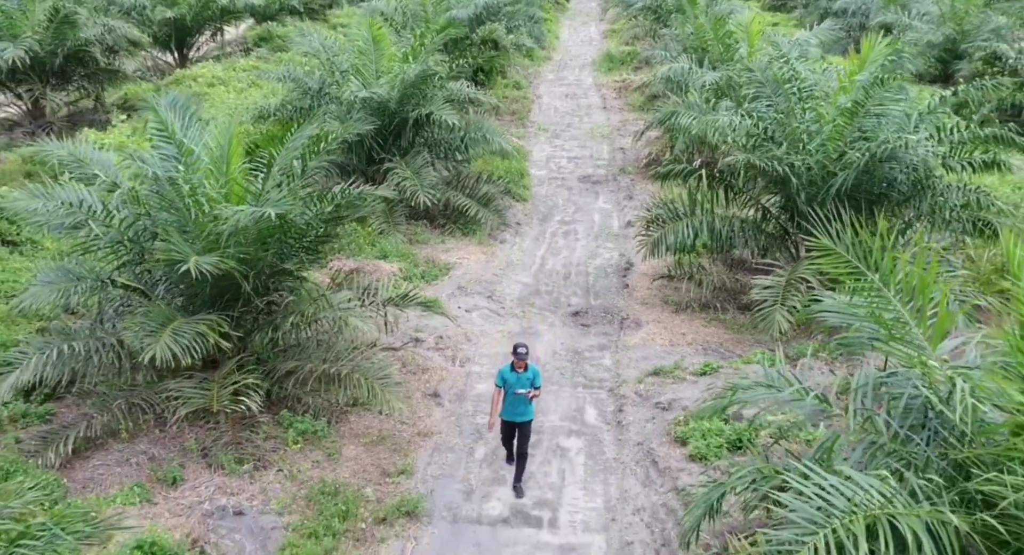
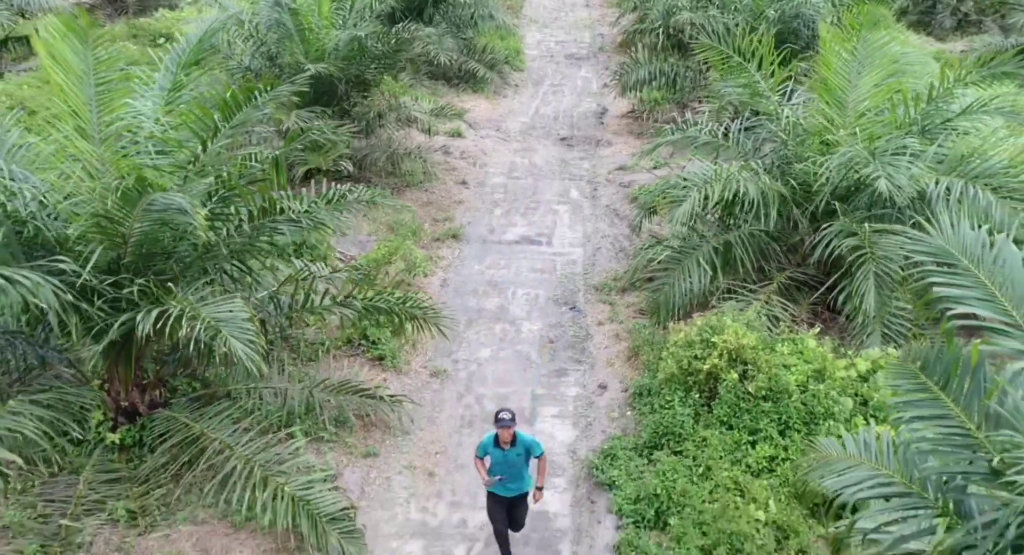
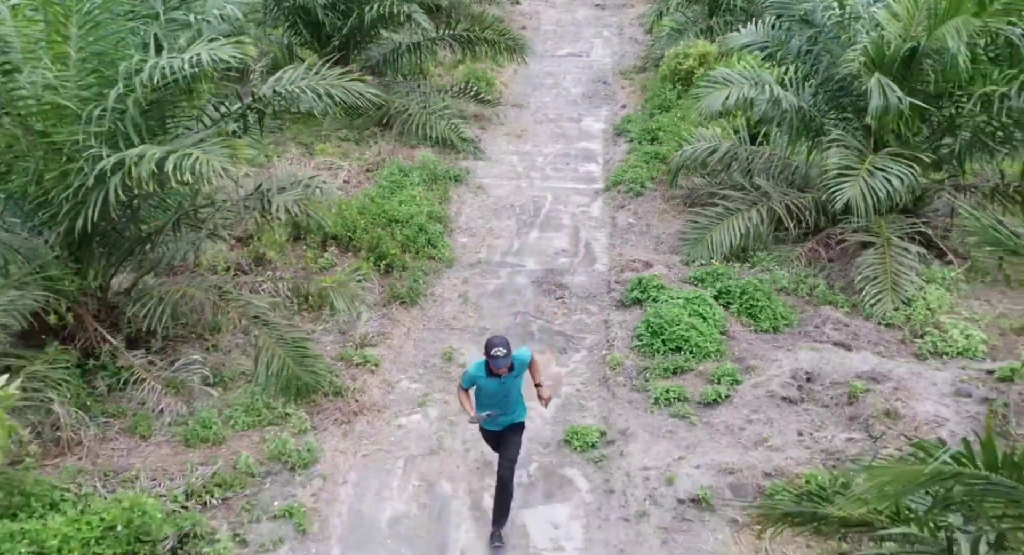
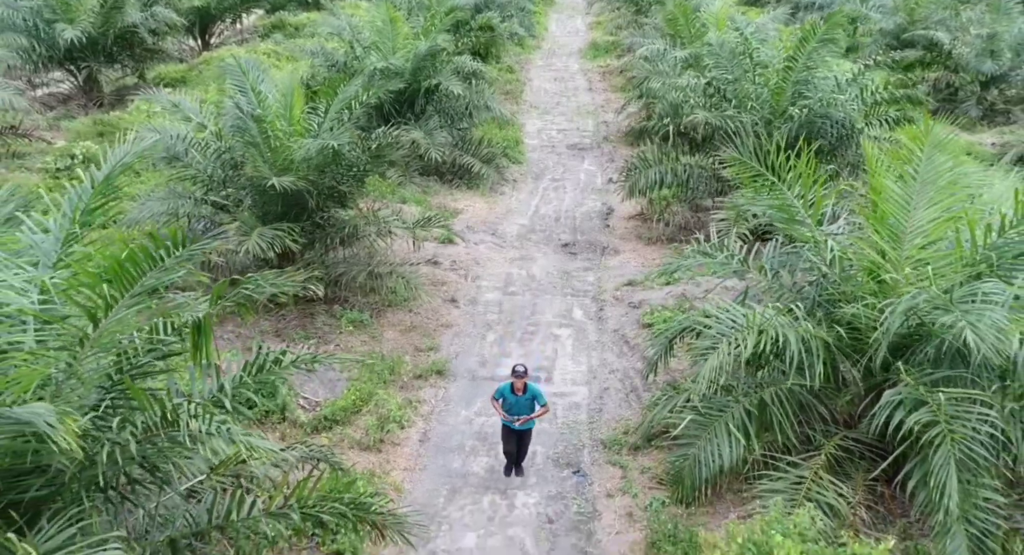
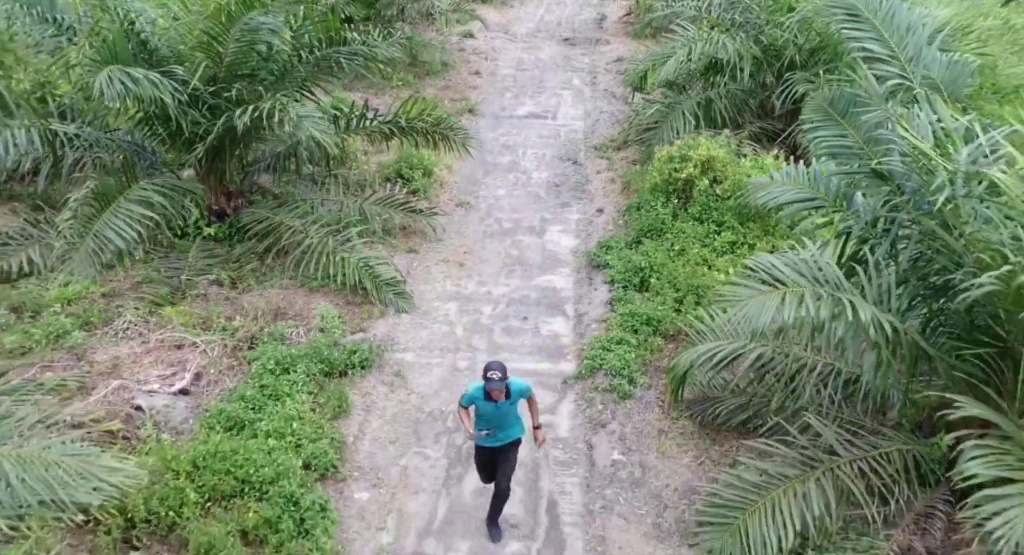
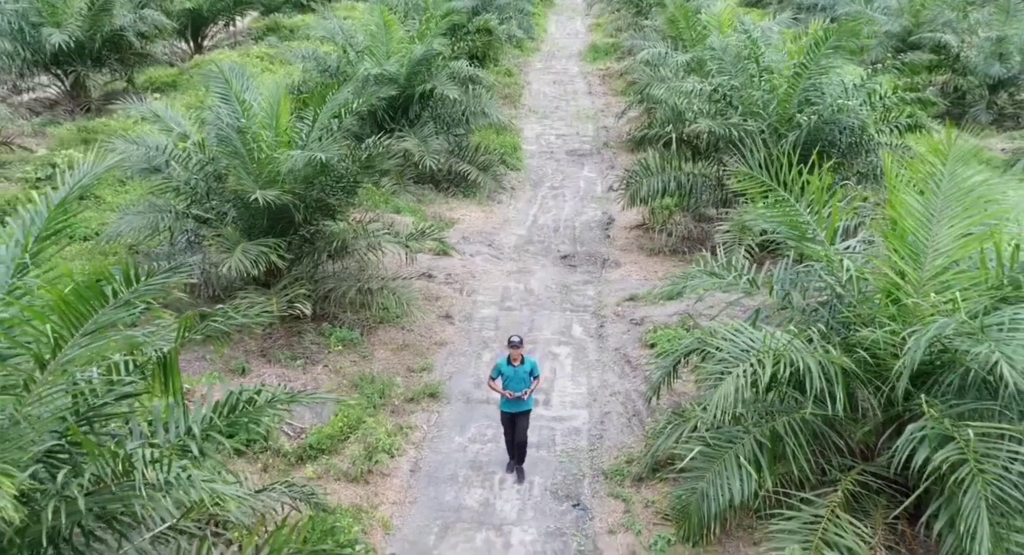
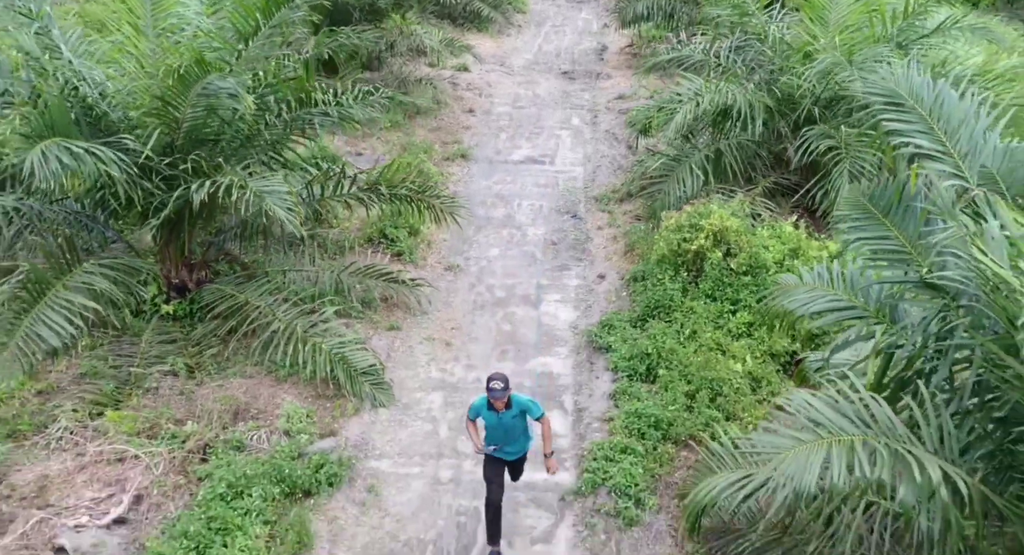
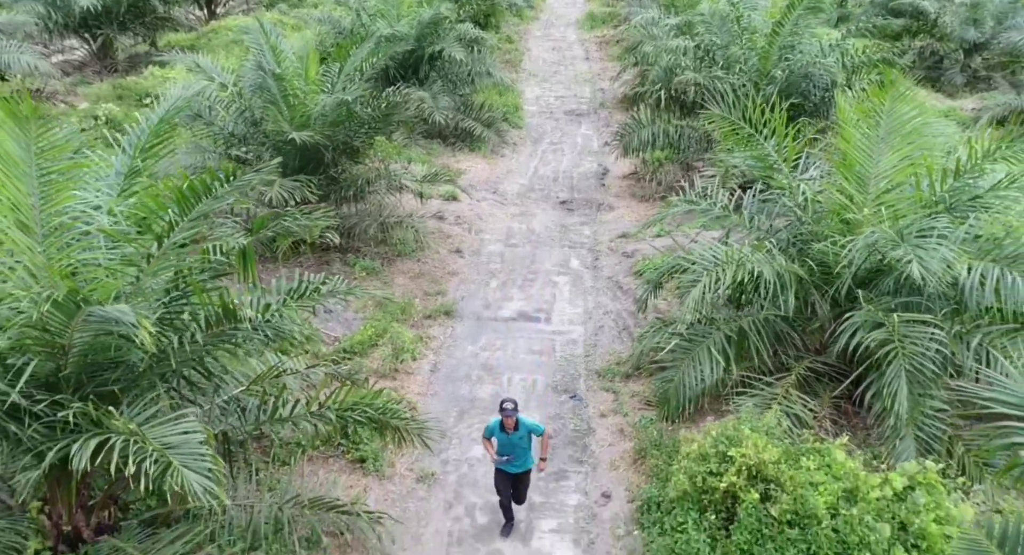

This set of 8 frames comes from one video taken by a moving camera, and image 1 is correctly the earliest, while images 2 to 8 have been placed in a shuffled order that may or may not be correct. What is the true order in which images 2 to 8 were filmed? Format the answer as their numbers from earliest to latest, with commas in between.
6, 4, 8, 2, 7, 5, 3
